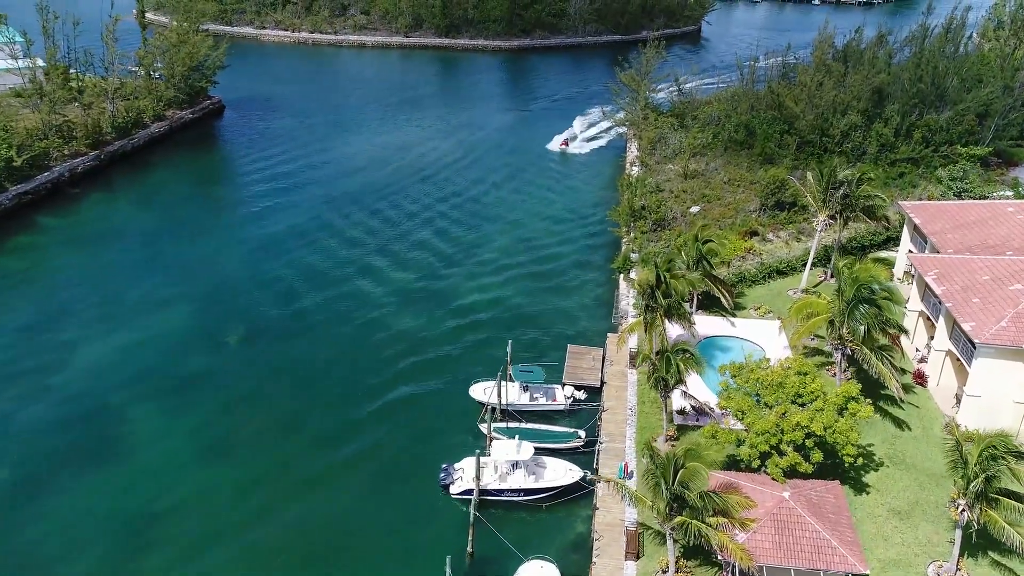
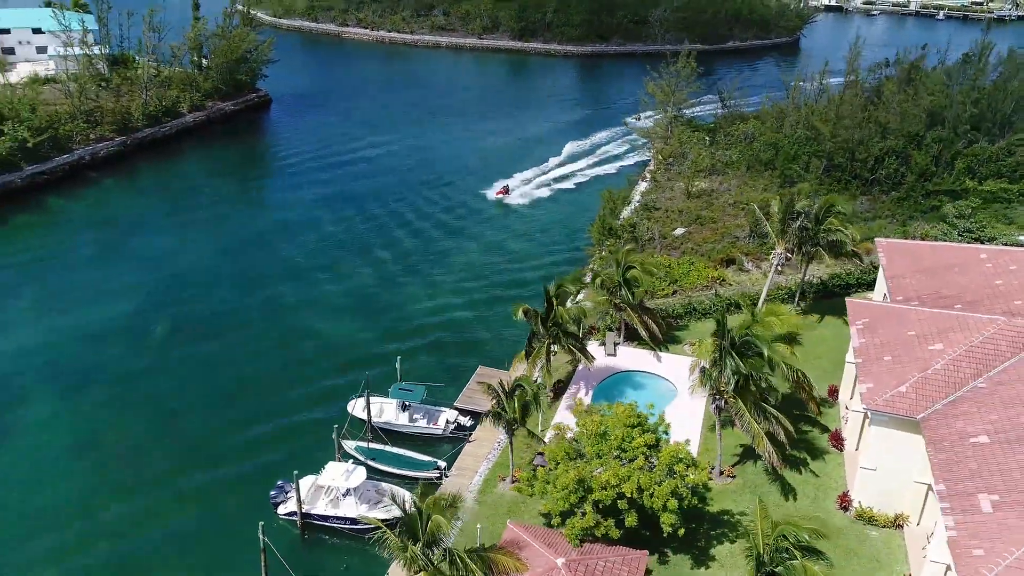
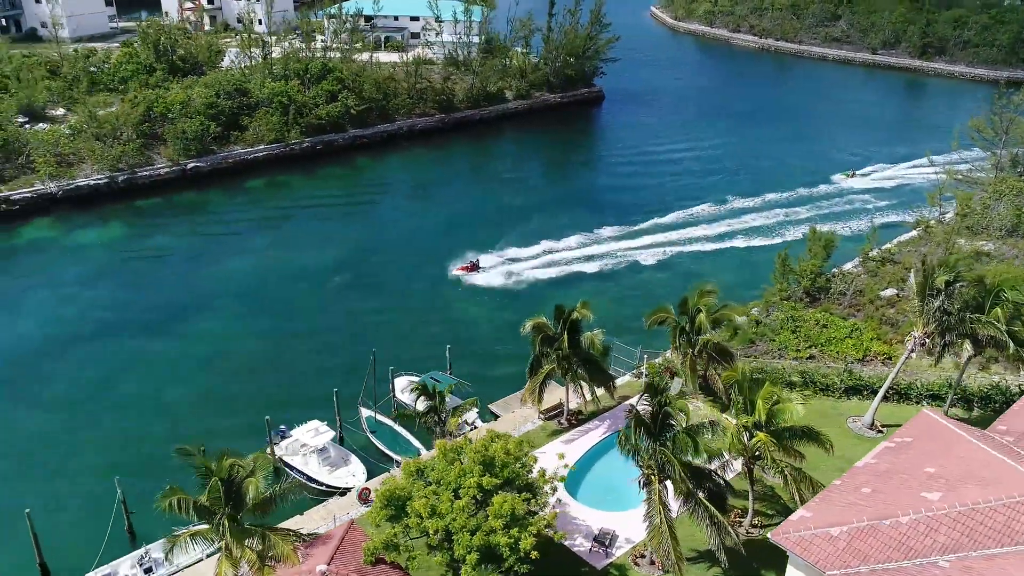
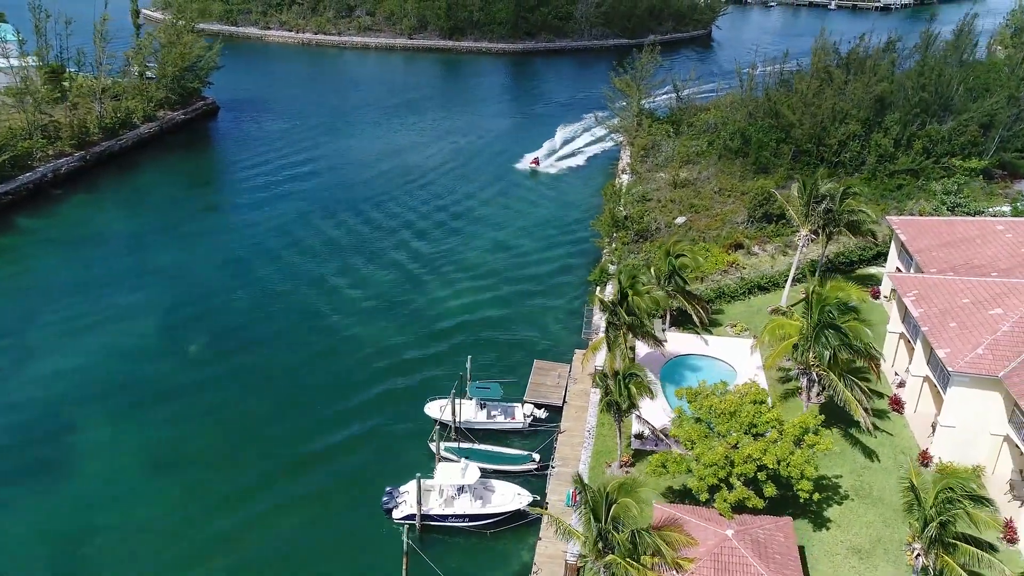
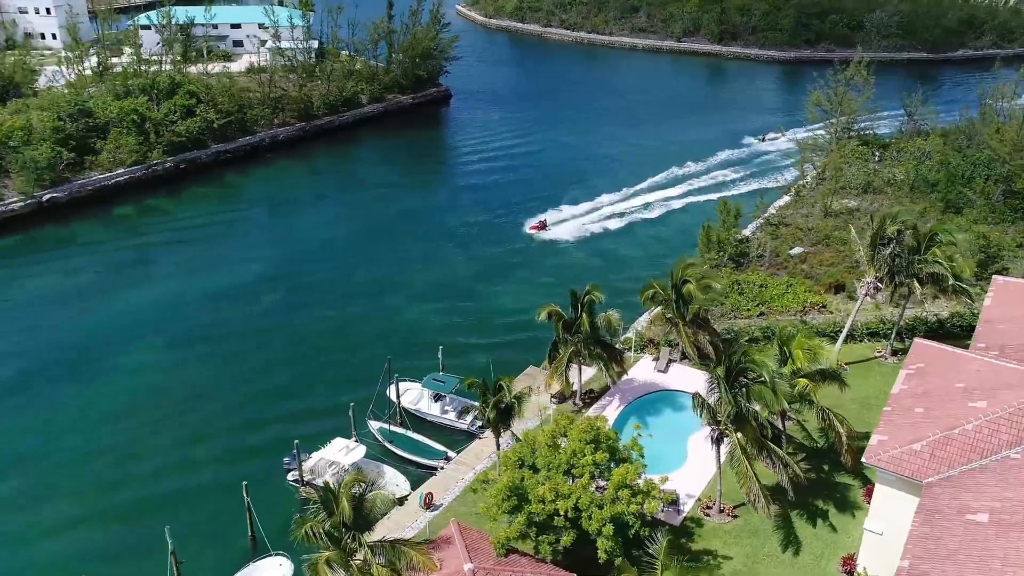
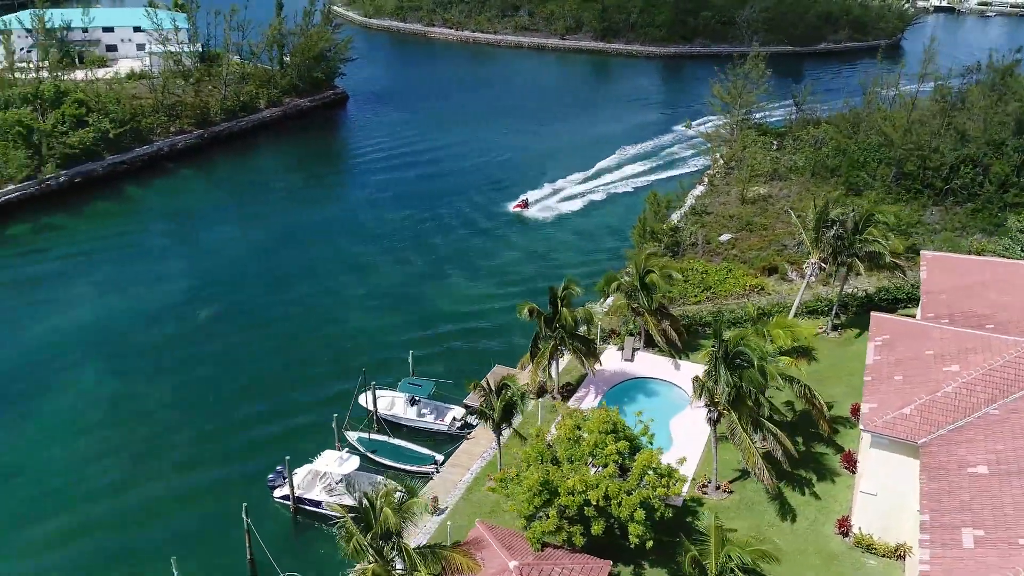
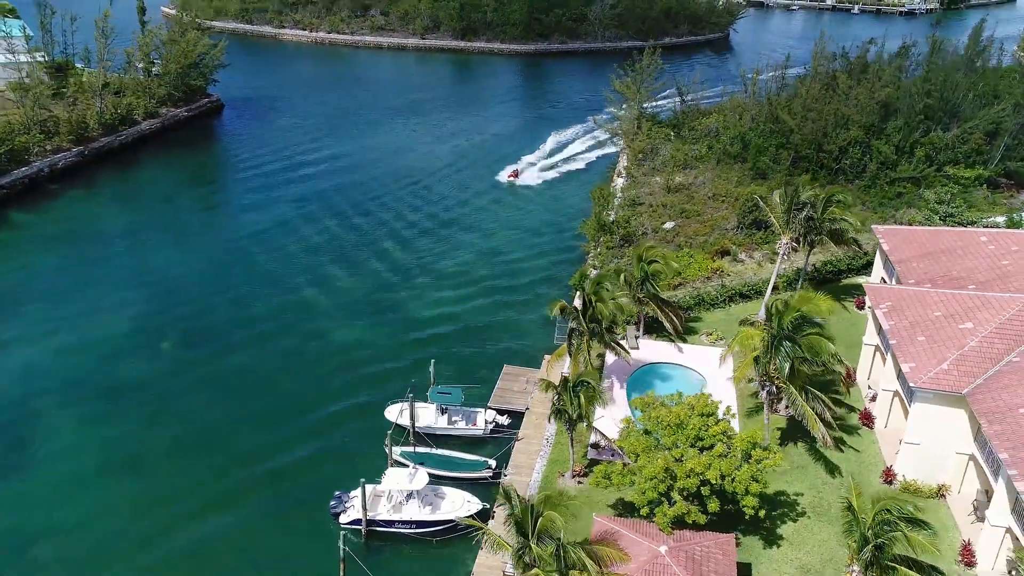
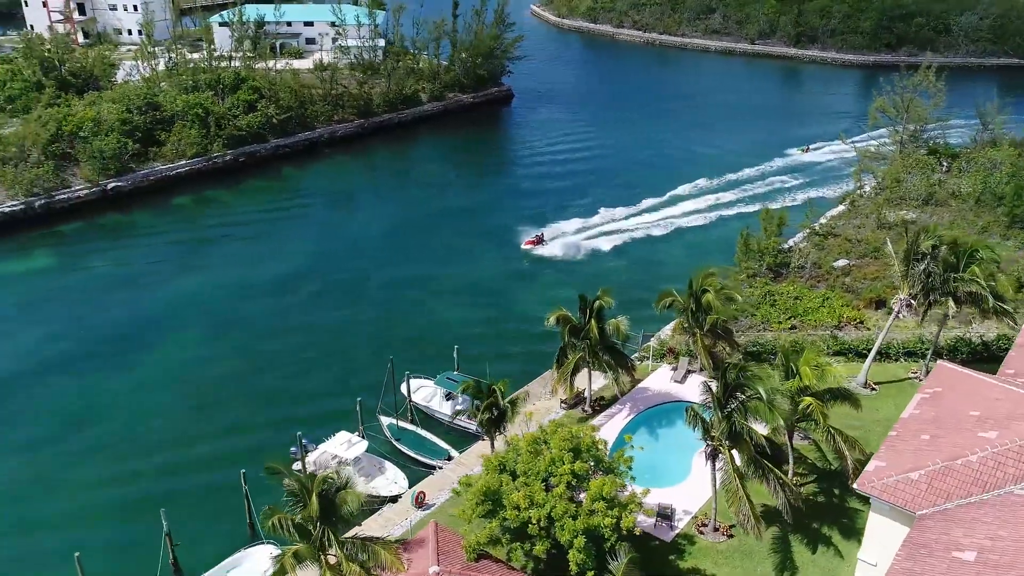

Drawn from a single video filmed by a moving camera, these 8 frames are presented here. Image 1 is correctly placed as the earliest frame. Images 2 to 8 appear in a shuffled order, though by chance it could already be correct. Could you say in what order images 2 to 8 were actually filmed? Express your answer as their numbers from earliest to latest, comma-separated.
4, 7, 2, 6, 5, 8, 3
